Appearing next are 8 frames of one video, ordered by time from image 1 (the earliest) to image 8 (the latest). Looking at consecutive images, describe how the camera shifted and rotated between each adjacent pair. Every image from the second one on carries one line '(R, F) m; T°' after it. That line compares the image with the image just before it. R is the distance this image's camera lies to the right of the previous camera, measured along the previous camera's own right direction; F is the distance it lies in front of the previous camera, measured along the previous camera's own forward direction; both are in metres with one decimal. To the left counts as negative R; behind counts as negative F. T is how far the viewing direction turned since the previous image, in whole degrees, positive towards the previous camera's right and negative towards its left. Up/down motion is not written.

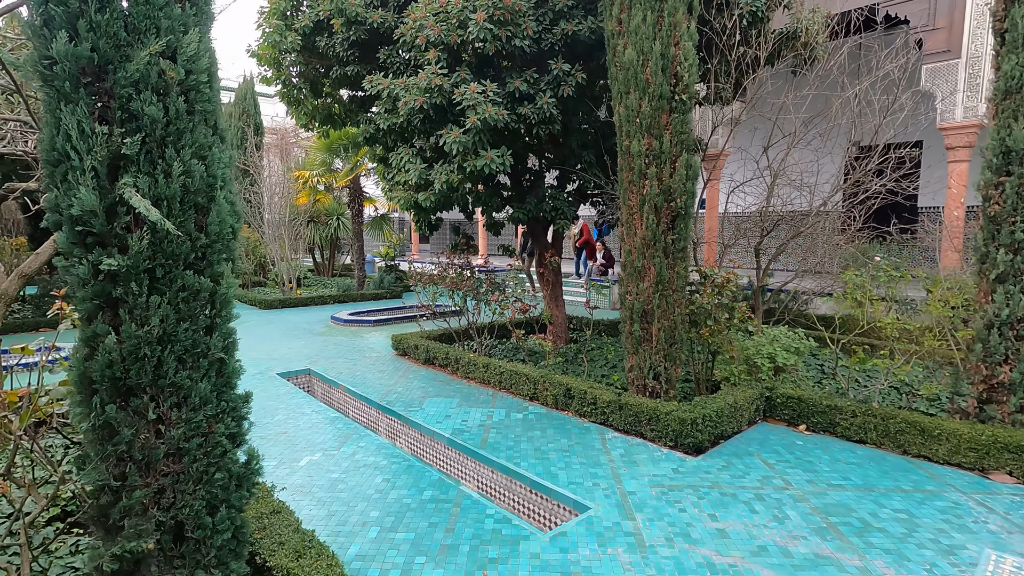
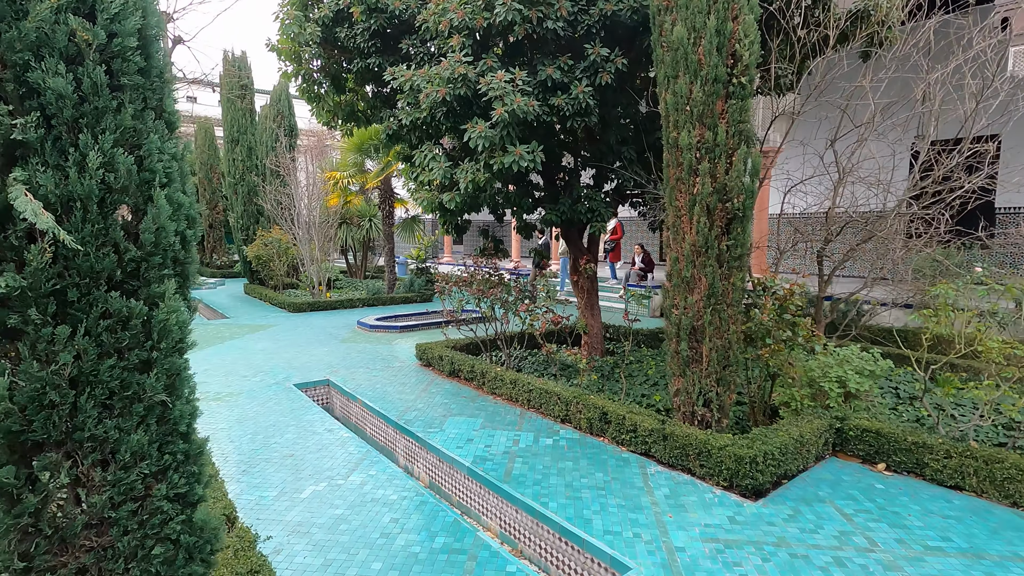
(0.0, +0.4) m; -4°
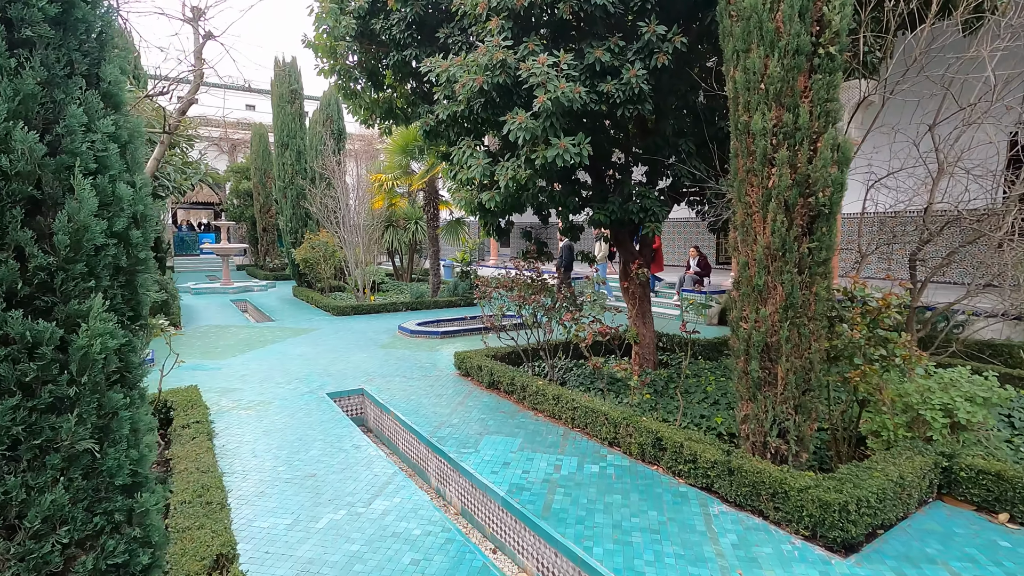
(0.0, +0.4) m; -5°
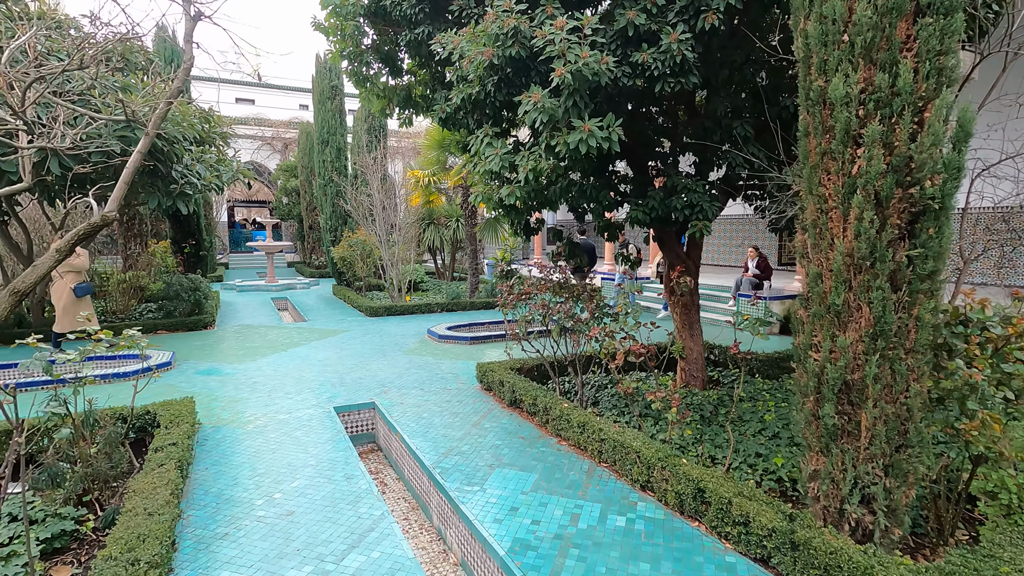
(+0.2, +0.5) m; -6°
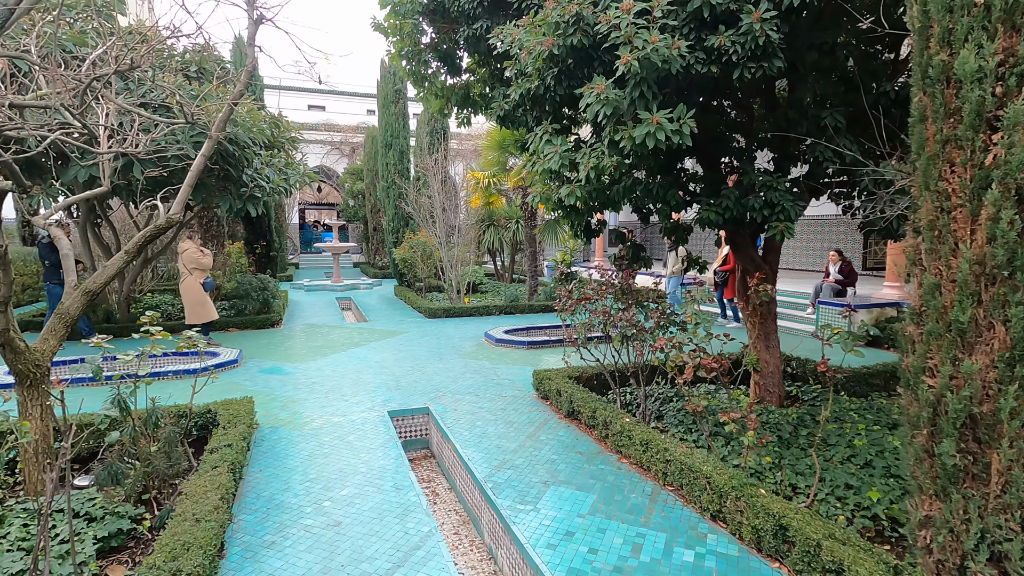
(0.0, +0.2) m; -6°
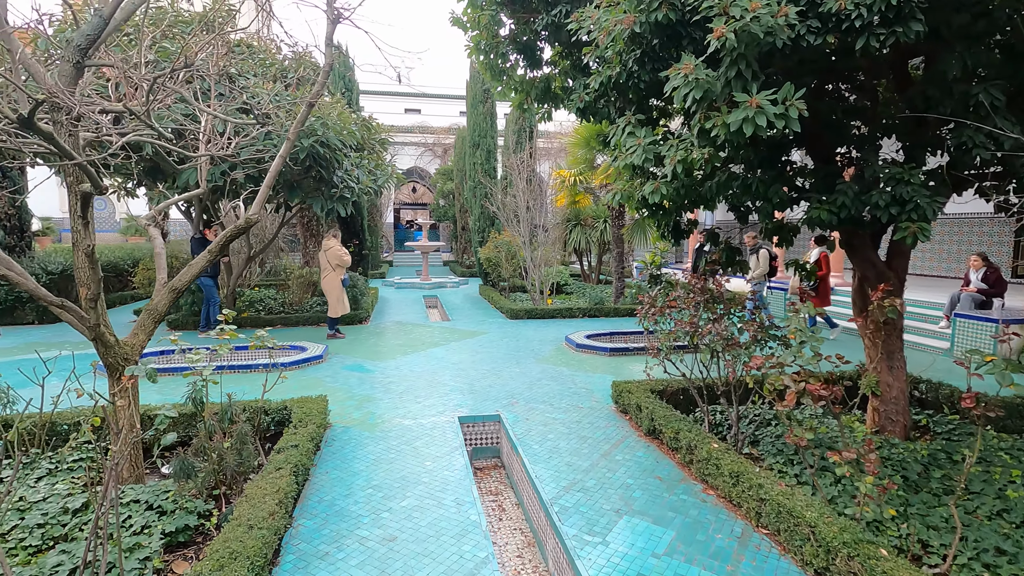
(+0.1, +0.2) m; -10°
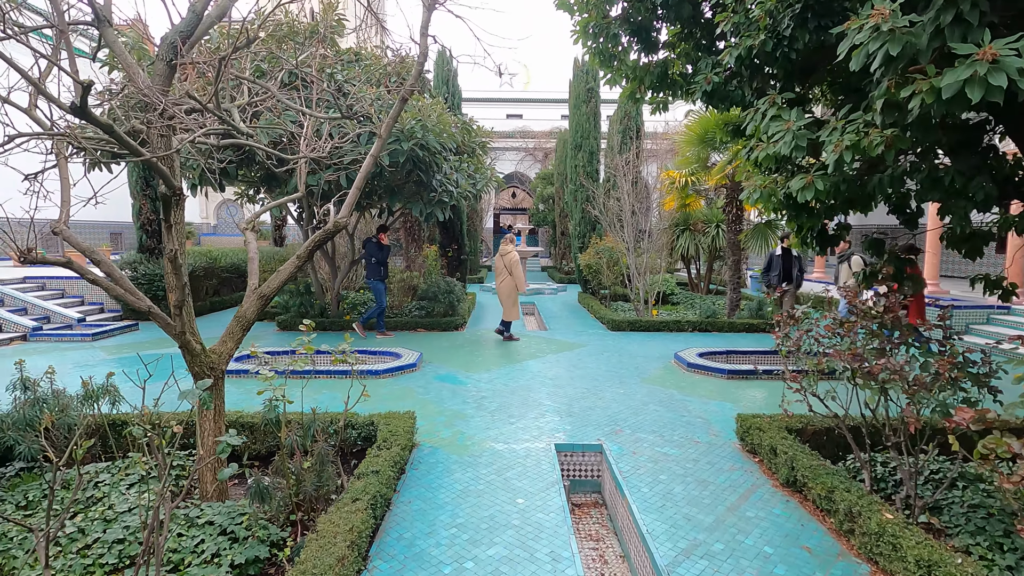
(-0.1, +0.4) m; -10°
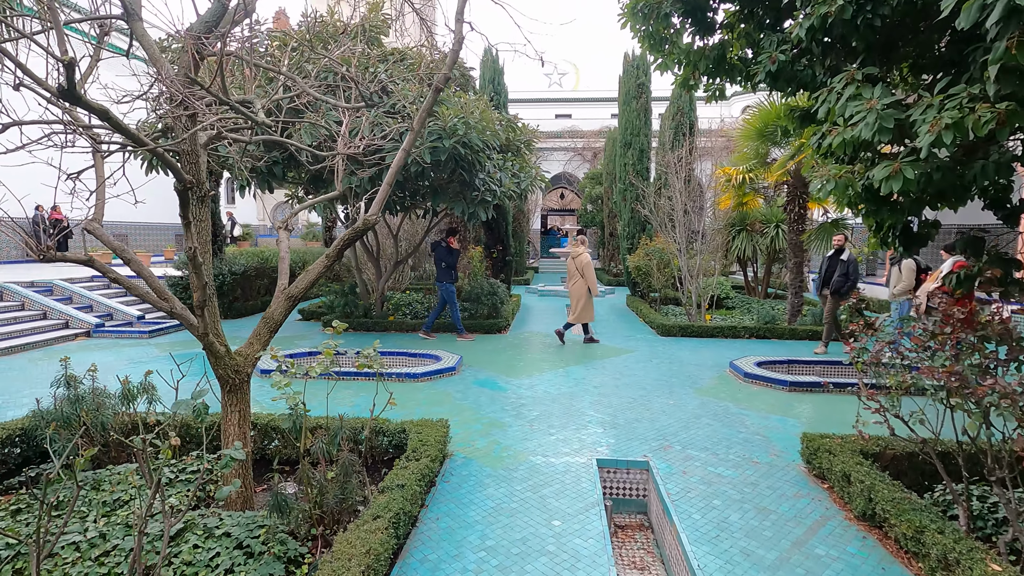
(+0.1, +0.2) m; -5°
